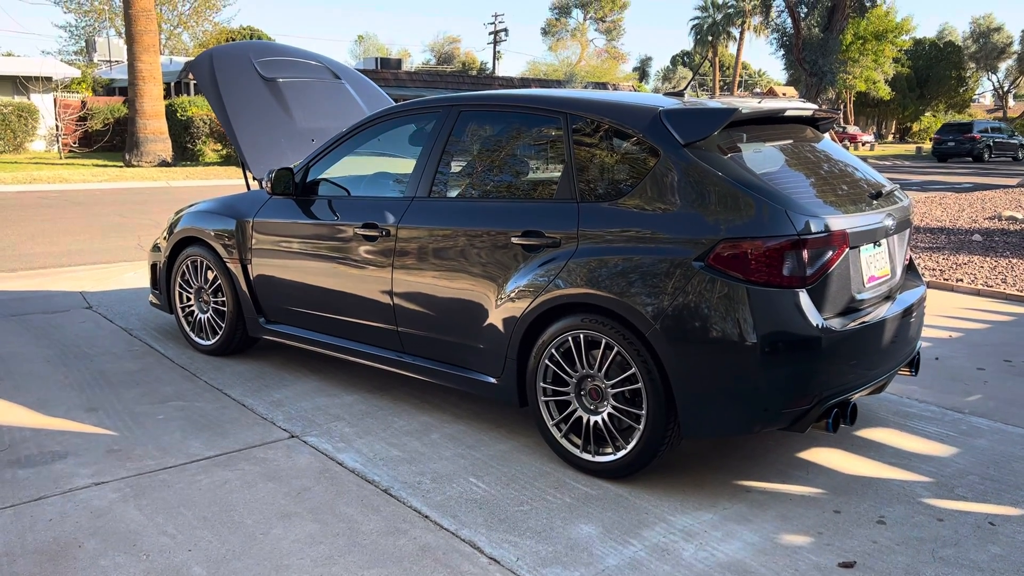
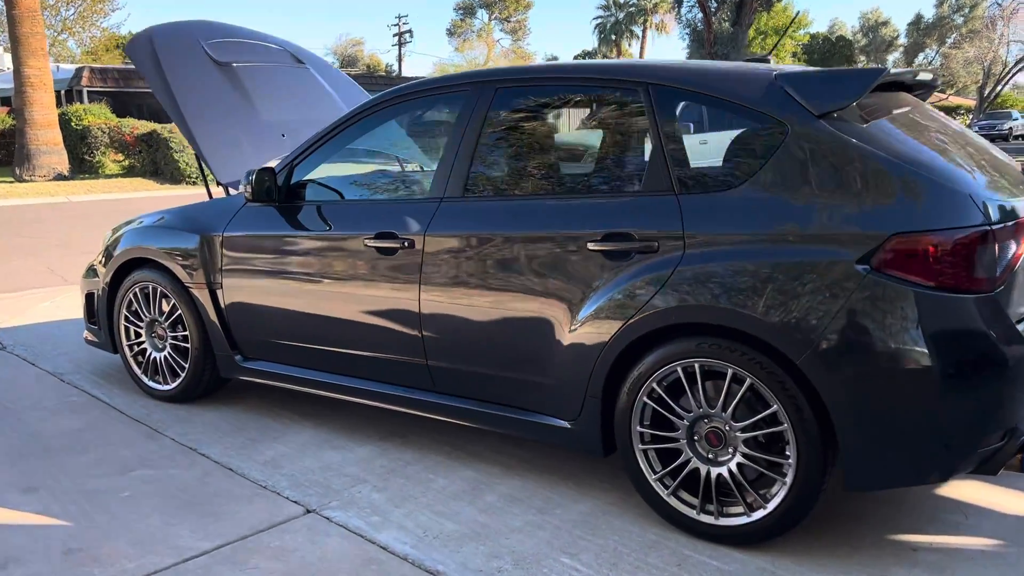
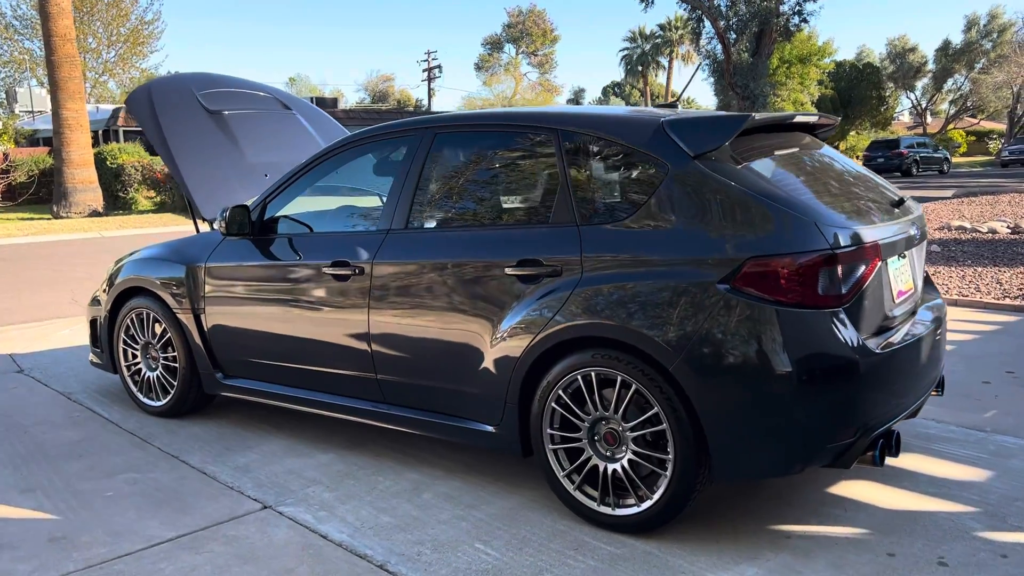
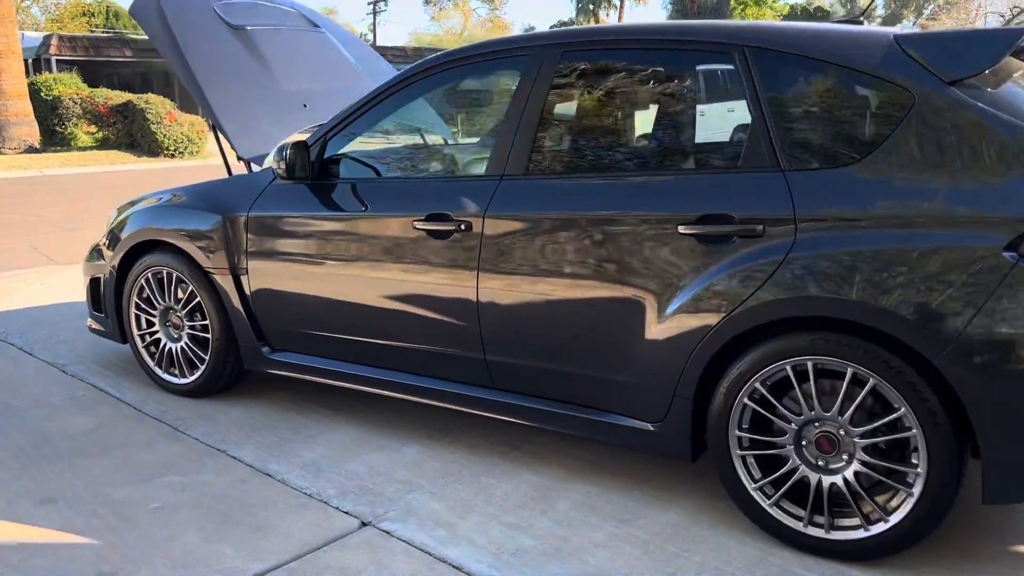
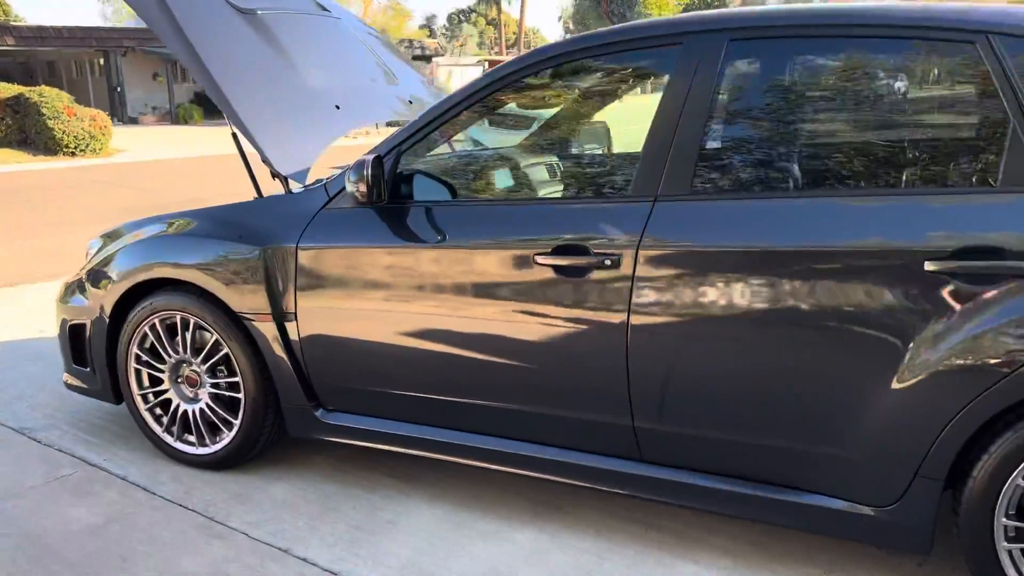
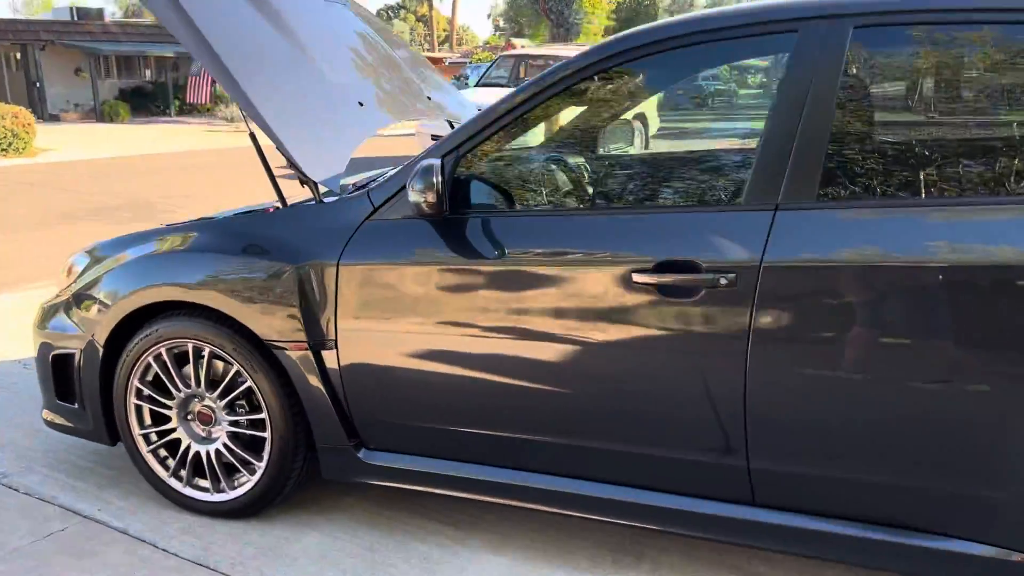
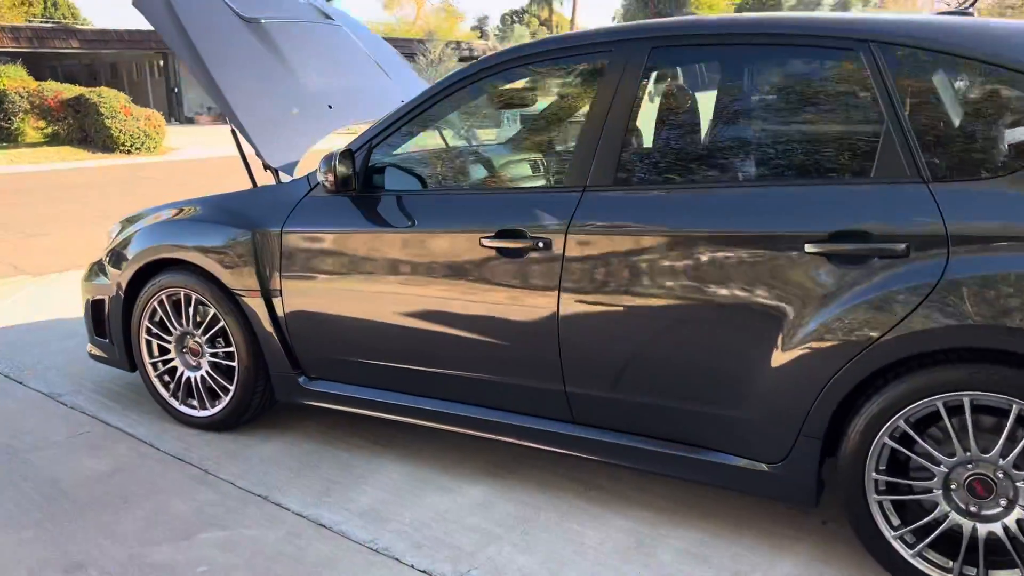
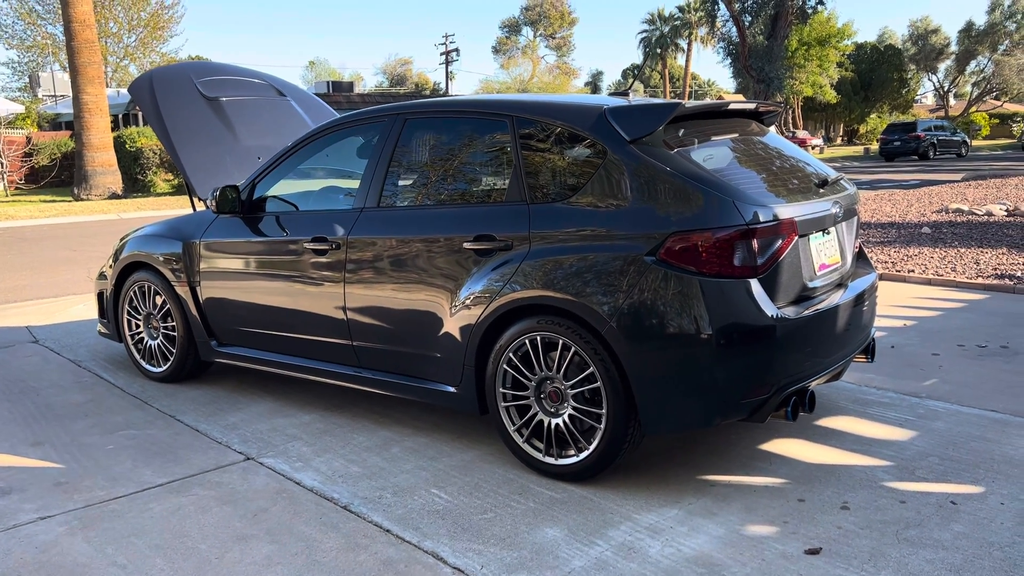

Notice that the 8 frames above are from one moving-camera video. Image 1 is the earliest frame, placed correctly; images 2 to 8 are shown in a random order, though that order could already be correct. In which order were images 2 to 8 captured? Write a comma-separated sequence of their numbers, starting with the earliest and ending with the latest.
8, 3, 2, 4, 7, 5, 6
